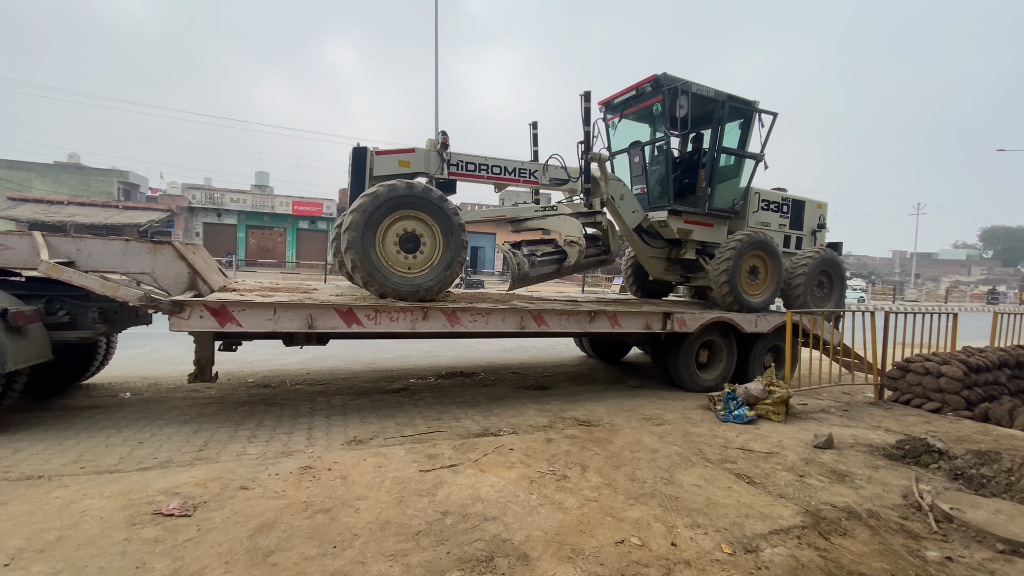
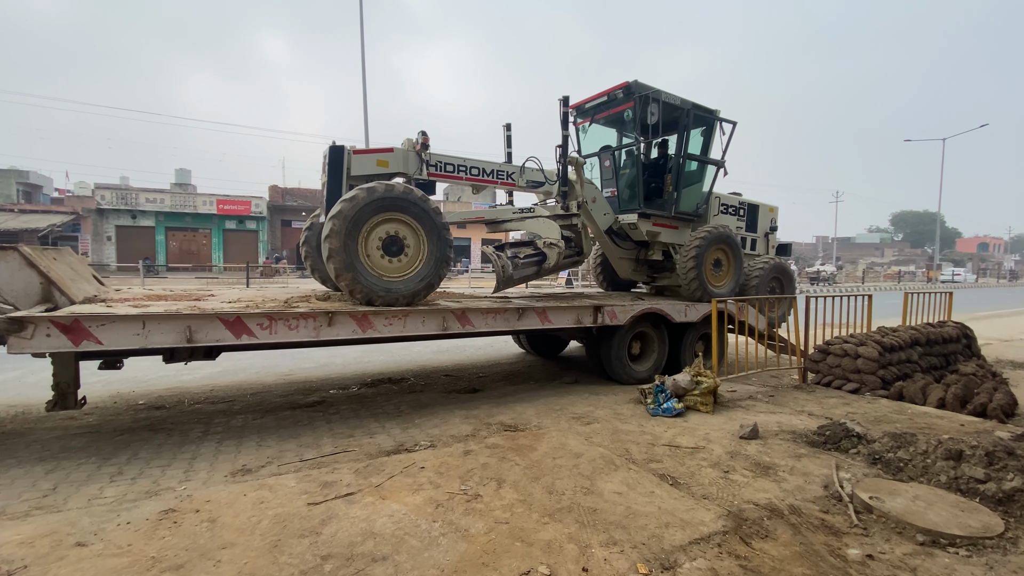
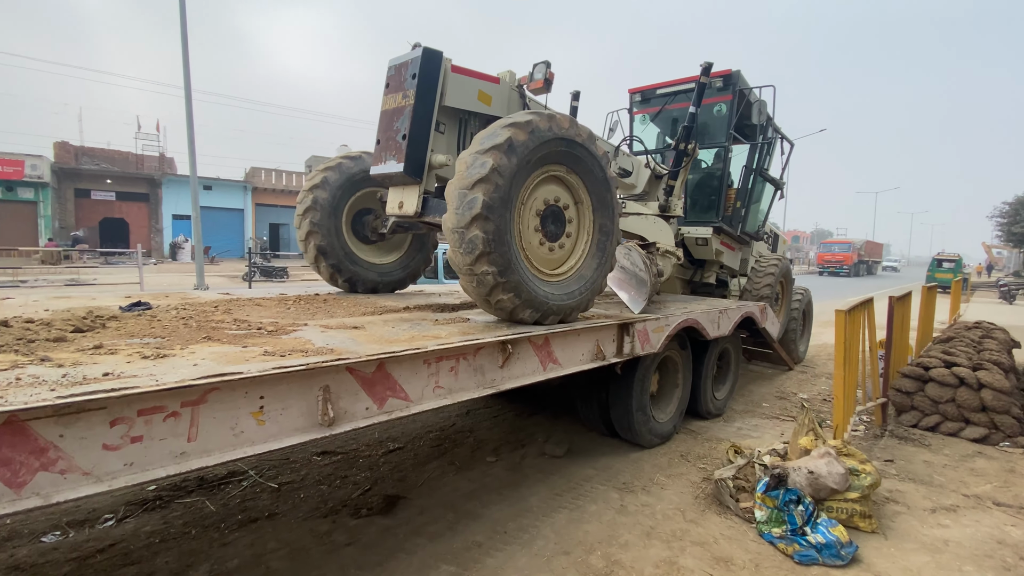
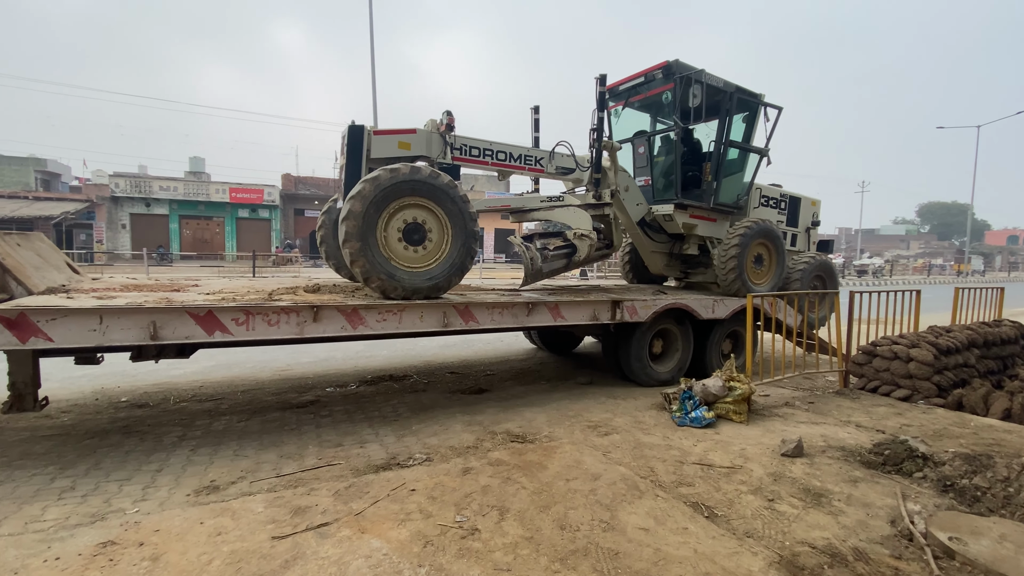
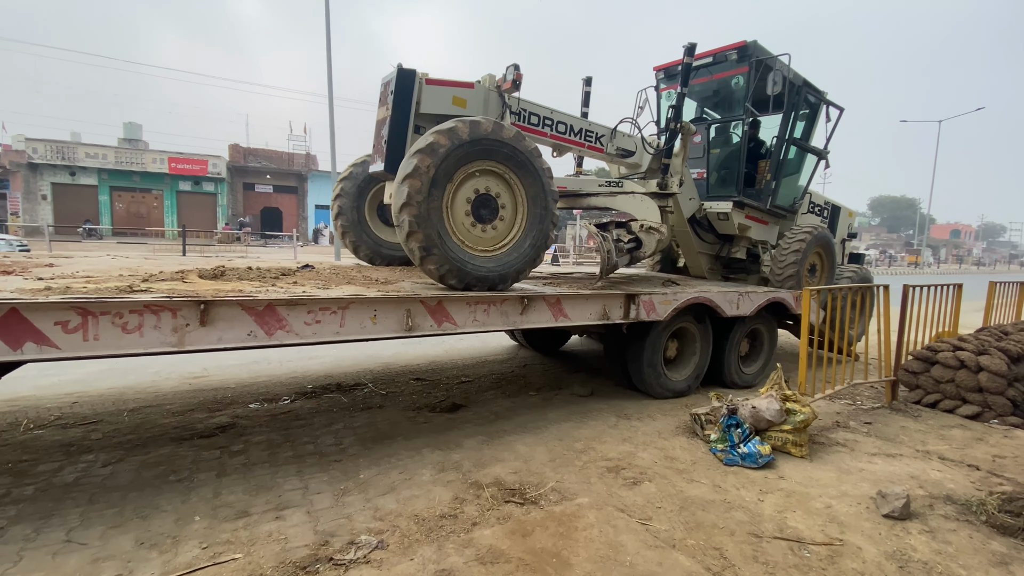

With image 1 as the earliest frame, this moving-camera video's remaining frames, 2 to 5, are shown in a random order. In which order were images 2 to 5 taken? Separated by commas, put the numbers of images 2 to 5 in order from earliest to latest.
2, 4, 5, 3
